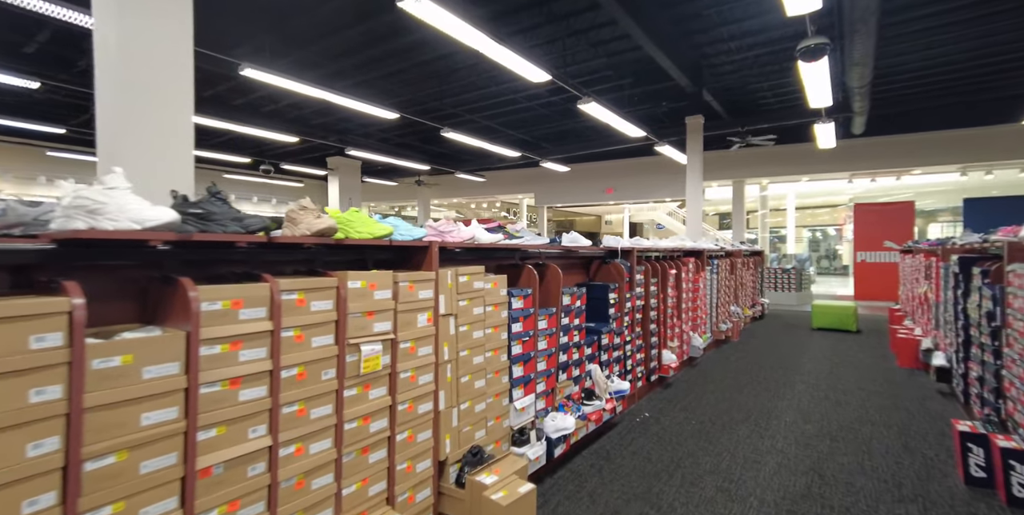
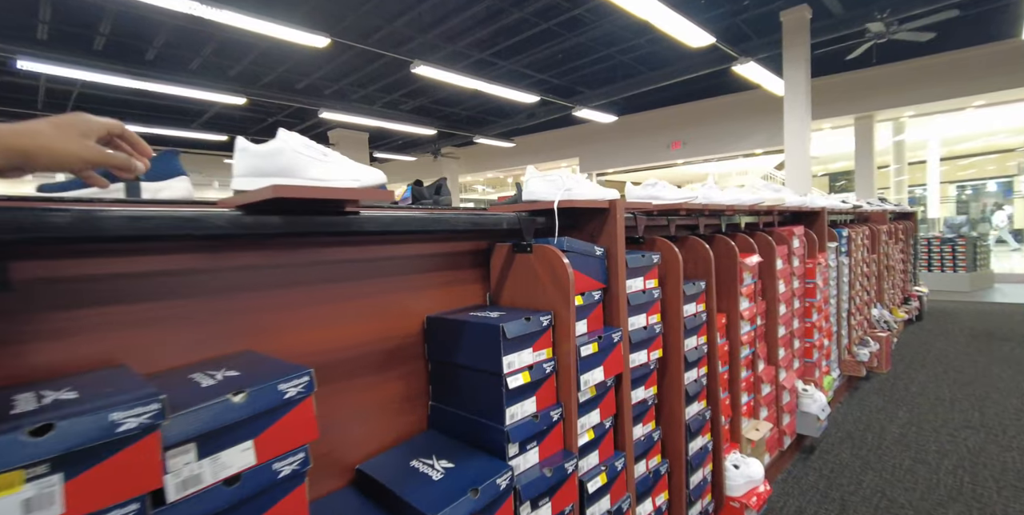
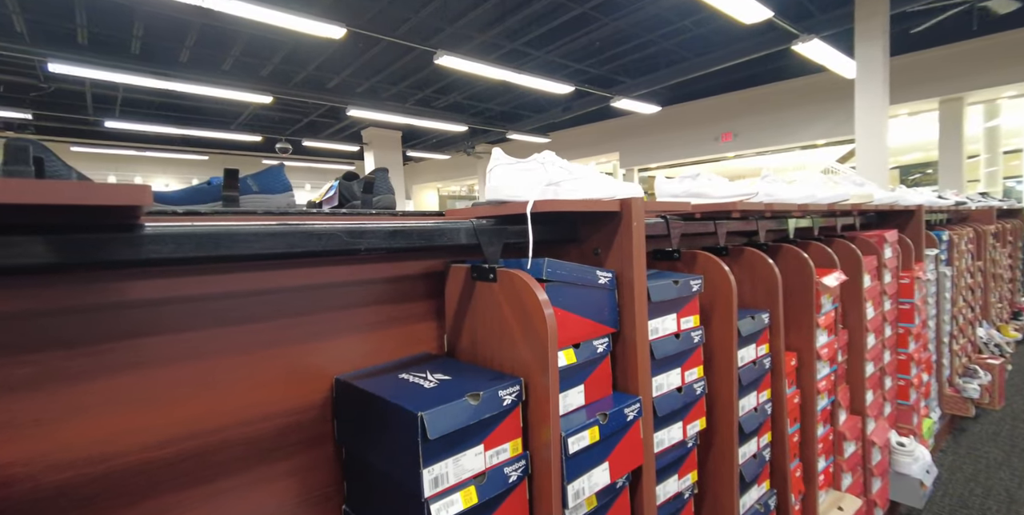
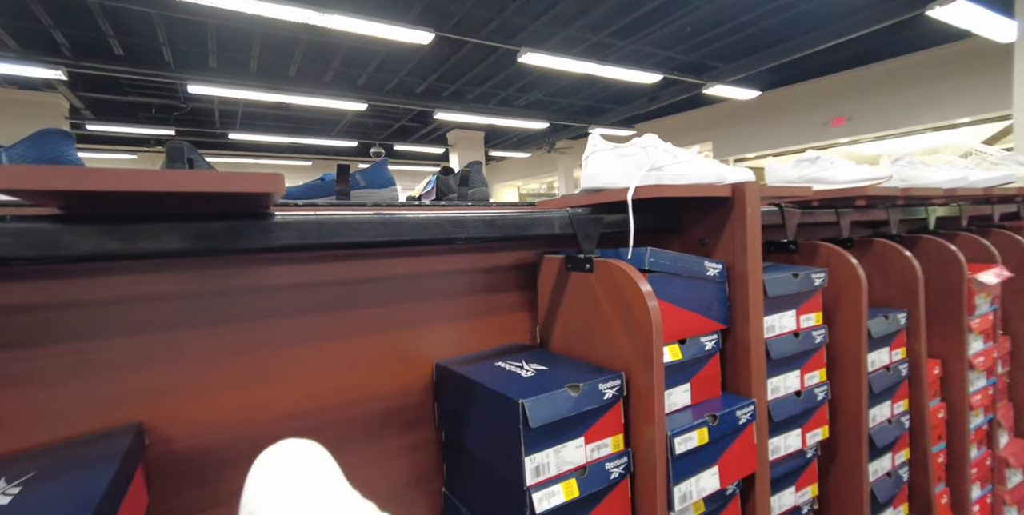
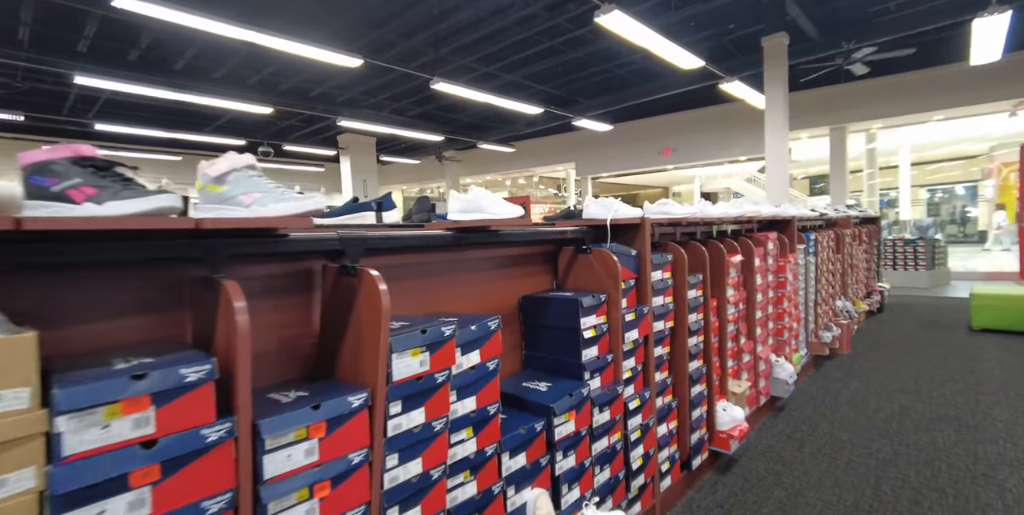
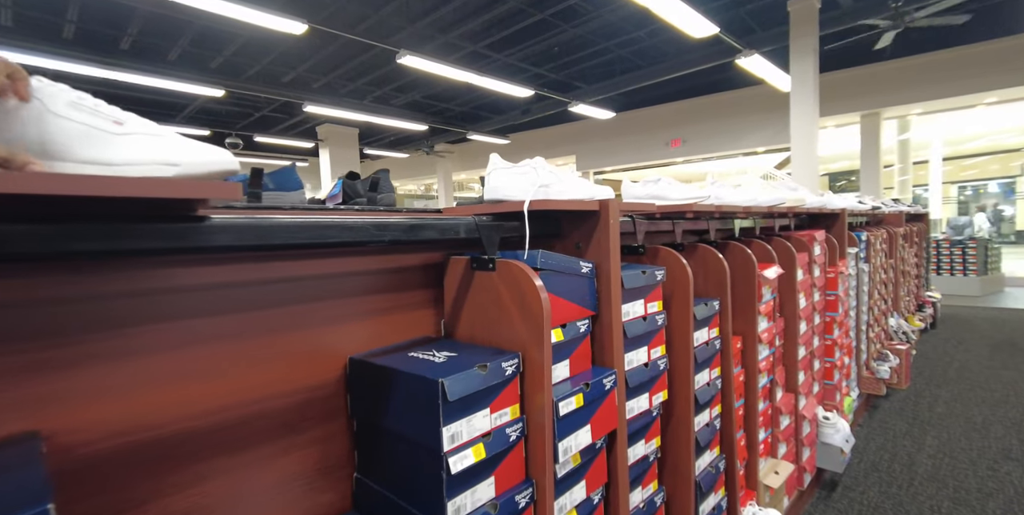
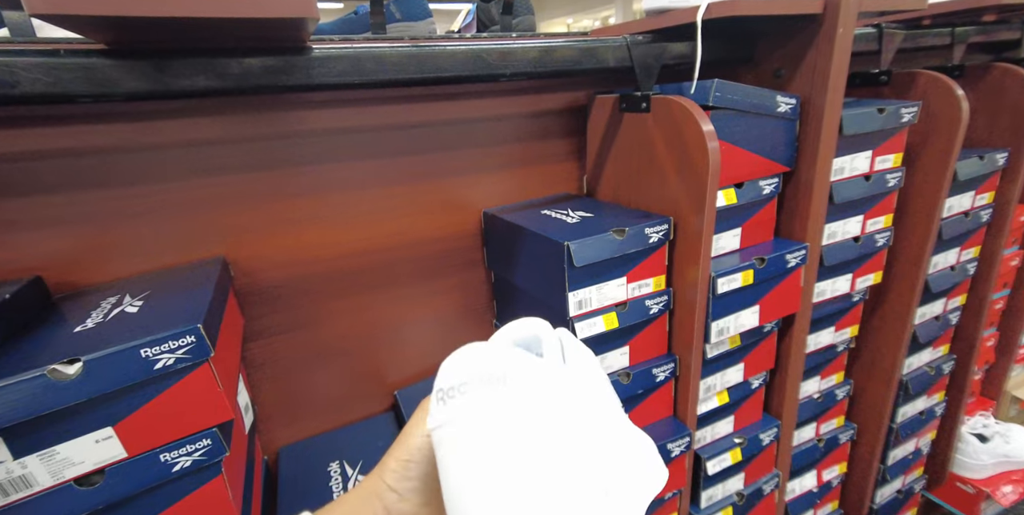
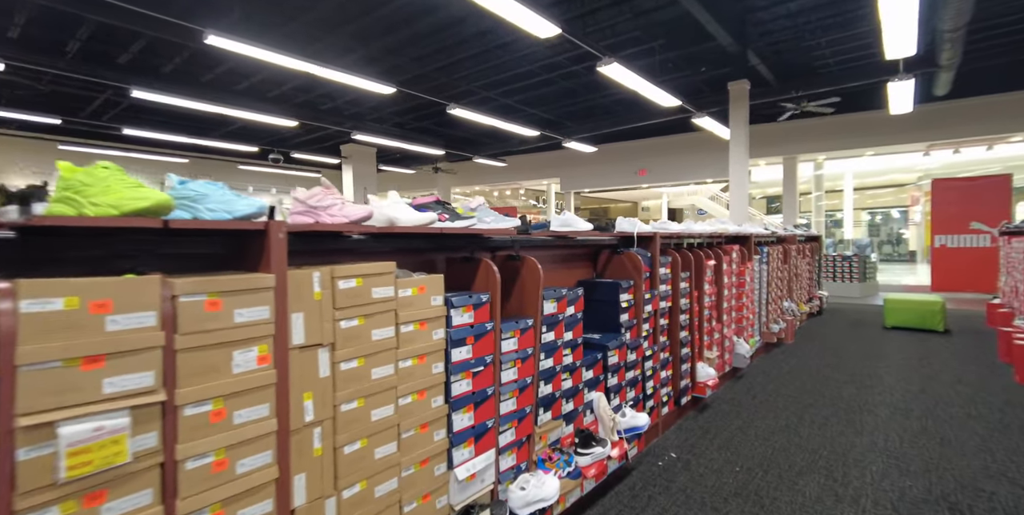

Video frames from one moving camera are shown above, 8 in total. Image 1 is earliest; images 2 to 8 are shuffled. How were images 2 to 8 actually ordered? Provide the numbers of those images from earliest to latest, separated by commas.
8, 5, 2, 6, 3, 4, 7
